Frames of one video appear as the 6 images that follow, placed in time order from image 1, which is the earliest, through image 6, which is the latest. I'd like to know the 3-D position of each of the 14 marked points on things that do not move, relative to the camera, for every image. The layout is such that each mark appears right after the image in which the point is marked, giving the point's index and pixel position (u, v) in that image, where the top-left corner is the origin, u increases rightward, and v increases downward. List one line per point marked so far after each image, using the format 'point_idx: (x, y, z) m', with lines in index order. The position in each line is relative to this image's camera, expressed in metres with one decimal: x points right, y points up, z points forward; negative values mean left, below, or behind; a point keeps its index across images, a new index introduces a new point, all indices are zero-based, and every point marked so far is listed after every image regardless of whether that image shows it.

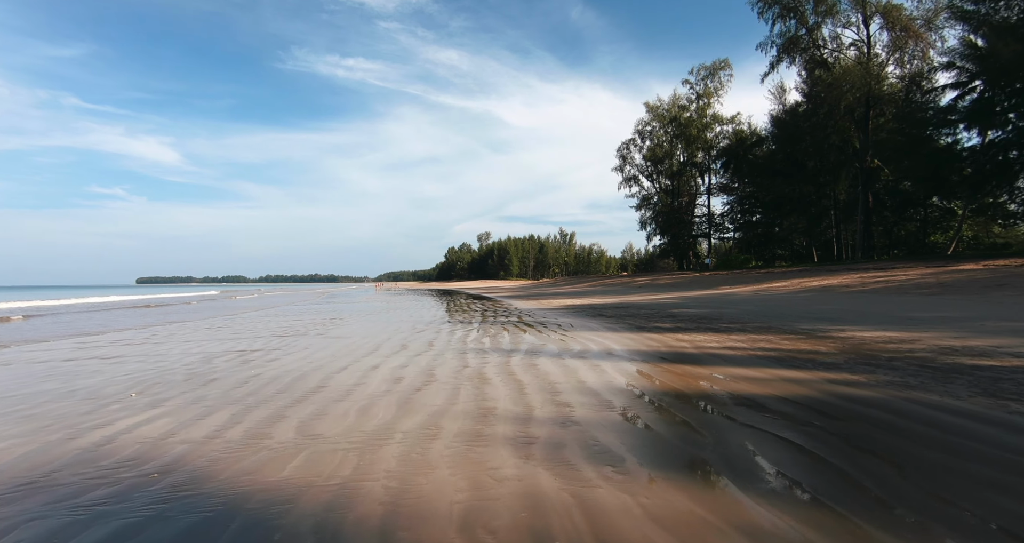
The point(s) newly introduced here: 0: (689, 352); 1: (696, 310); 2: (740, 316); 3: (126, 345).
0: (+2.8, -1.3, +7.1) m
1: (+5.7, -1.2, +14.1) m
2: (+5.8, -1.1, +11.7) m
3: (-8.7, -1.7, +10.3) m
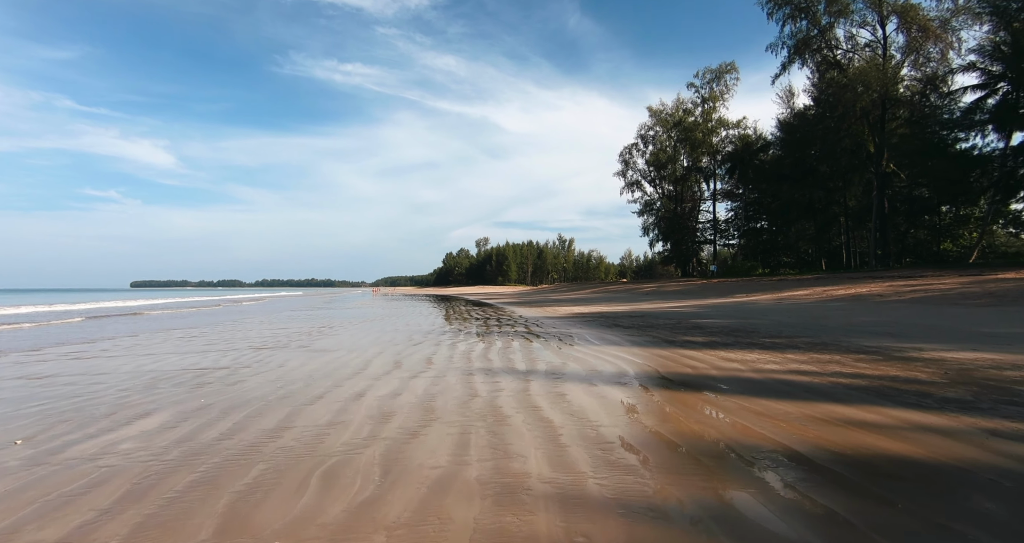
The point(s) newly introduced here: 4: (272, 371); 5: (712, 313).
0: (+3.0, -1.3, +5.8) m
1: (+5.9, -1.4, +12.8) m
2: (+6.0, -1.3, +10.4) m
3: (-8.5, -1.8, +8.9) m
4: (-3.9, -1.6, +7.4) m
5: (+6.8, -1.4, +15.5) m
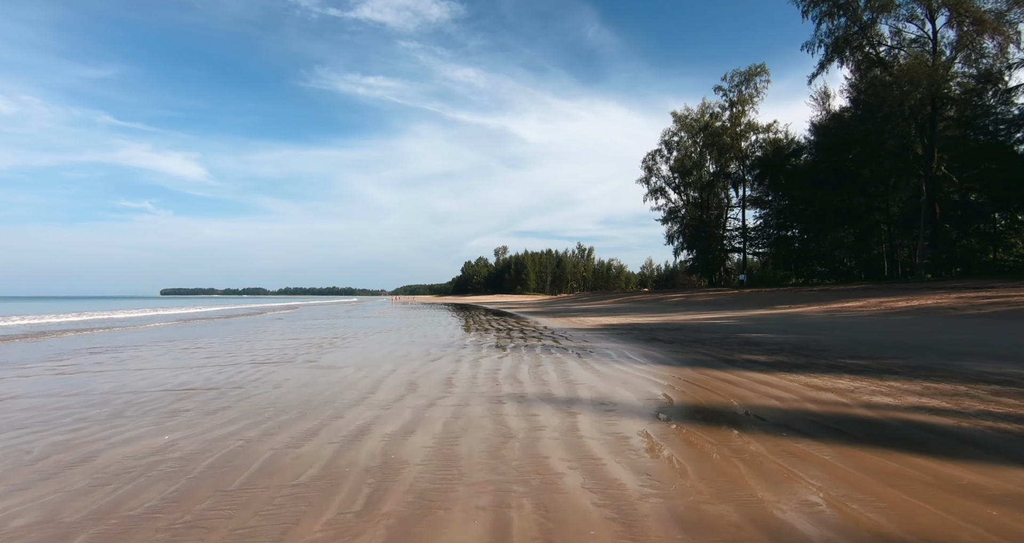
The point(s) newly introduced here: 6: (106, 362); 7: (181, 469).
0: (+3.4, -1.4, +4.4) m
1: (+6.5, -1.6, +11.3) m
2: (+6.6, -1.5, +8.9) m
3: (-8.0, -1.9, +8.0) m
4: (-3.4, -1.7, +6.3) m
5: (+7.6, -1.7, +14.0) m
6: (-8.8, -2.0, +10.0) m
7: (-2.4, -1.5, +3.4) m
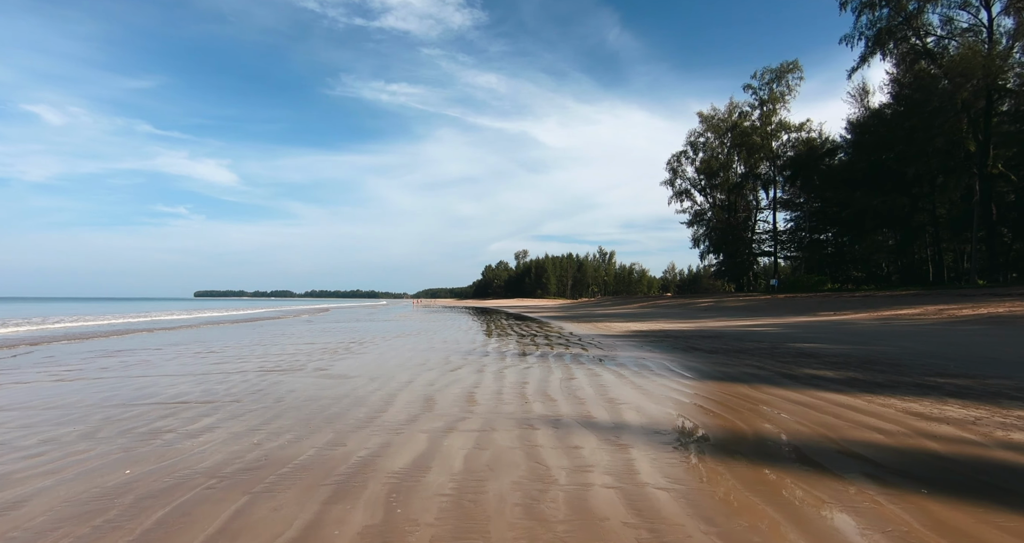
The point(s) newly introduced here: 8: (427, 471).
0: (+3.7, -1.4, +3.4) m
1: (+7.1, -1.7, +10.1) m
2: (+7.1, -1.5, +7.7) m
3: (-7.5, -1.8, +7.5) m
4: (-3.0, -1.7, +5.6) m
5: (+8.3, -1.8, +12.8) m
6: (-8.3, -2.0, +9.5) m
7: (-2.2, -1.4, +2.6) m
8: (-0.7, -1.5, +3.5) m
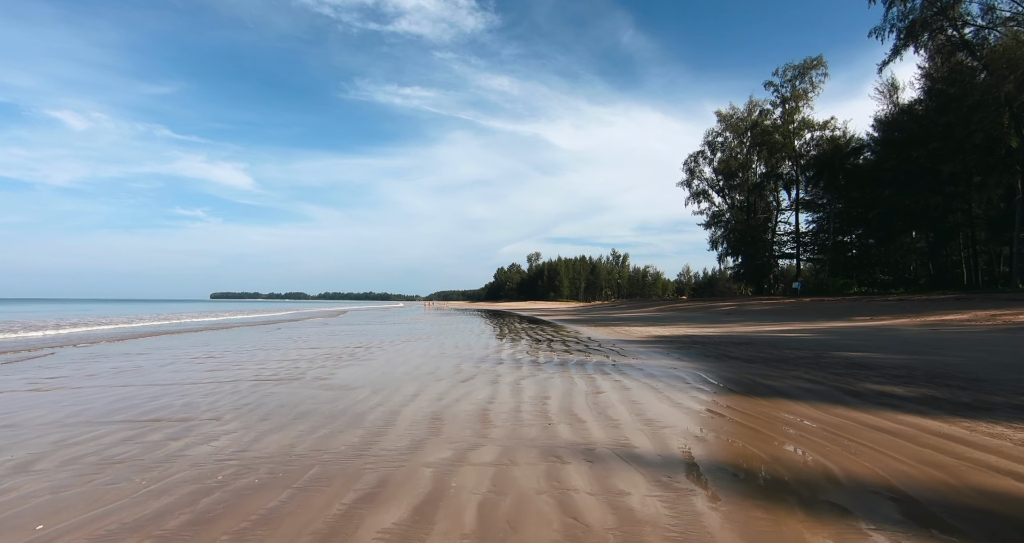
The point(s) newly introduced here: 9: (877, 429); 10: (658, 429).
0: (+3.9, -1.4, +2.4) m
1: (+7.5, -1.7, +9.1) m
2: (+7.4, -1.5, +6.7) m
3: (-7.2, -1.8, +6.8) m
4: (-2.8, -1.6, +4.8) m
5: (+8.7, -1.8, +11.7) m
6: (-8.0, -2.0, +8.8) m
7: (-2.0, -1.4, +1.8) m
8: (-0.5, -1.5, +2.7) m
9: (+3.6, -1.6, +4.6) m
10: (+1.5, -1.7, +4.8) m
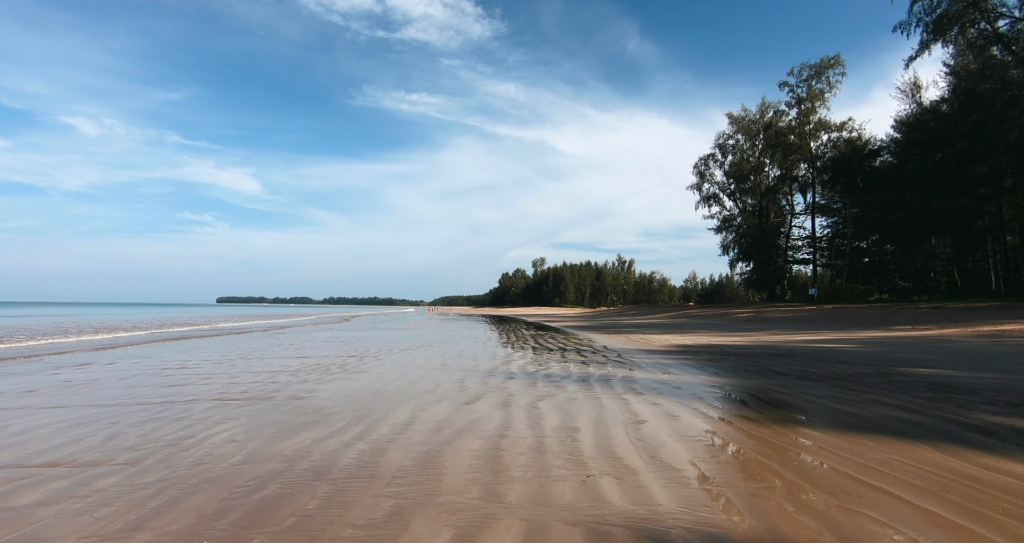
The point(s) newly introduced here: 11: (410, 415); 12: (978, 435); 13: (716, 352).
0: (+4.0, -1.3, +1.0) m
1: (+7.7, -1.7, +7.6) m
2: (+7.6, -1.5, +5.2) m
3: (-7.0, -1.8, +5.5) m
4: (-2.6, -1.6, +3.4) m
5: (+8.9, -1.9, +10.3) m
6: (-7.7, -1.9, +7.5) m
7: (-1.9, -1.3, +0.4) m
8: (-0.3, -1.4, +1.3) m
9: (+3.8, -1.5, +3.2) m
10: (+1.7, -1.6, +3.4) m
11: (-1.2, -1.8, +5.7) m
12: (+4.6, -1.6, +4.6) m
13: (+5.9, -2.3, +13.1) m
